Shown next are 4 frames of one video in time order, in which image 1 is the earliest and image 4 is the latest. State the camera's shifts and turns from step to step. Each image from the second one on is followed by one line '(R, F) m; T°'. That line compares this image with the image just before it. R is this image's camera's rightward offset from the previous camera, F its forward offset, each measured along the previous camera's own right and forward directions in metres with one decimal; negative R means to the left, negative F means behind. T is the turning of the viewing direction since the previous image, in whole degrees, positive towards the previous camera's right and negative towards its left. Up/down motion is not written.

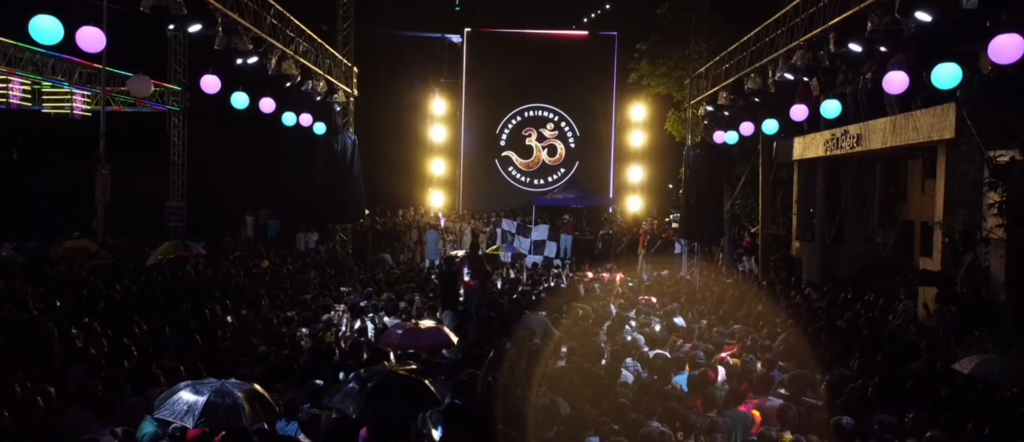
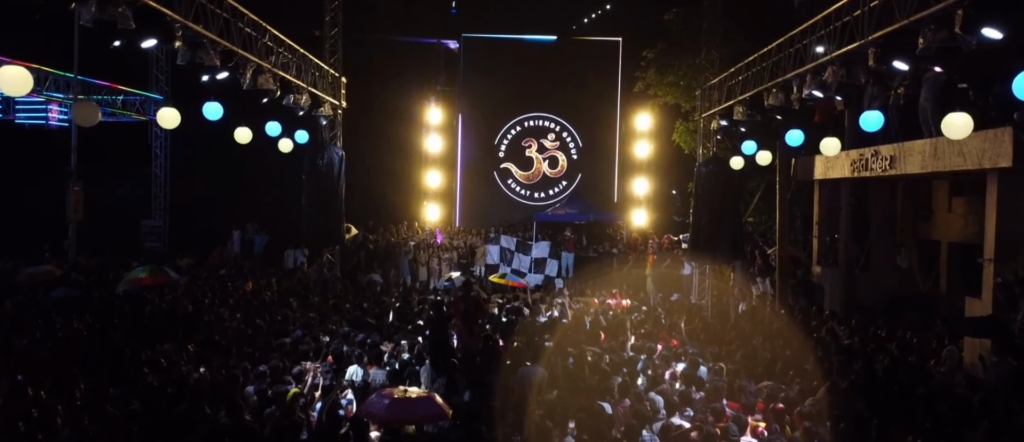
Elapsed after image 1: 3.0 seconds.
(0.0, +1.1) m; 0°
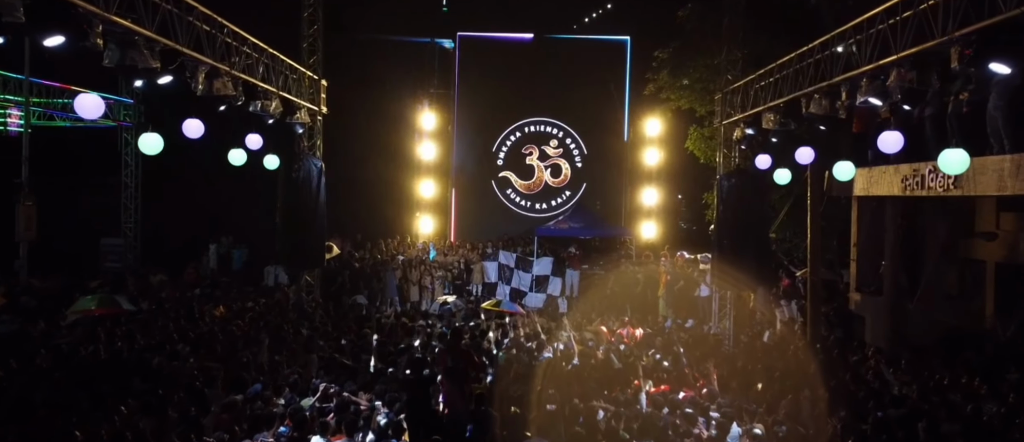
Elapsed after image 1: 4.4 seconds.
(0.0, +1.6) m; 0°
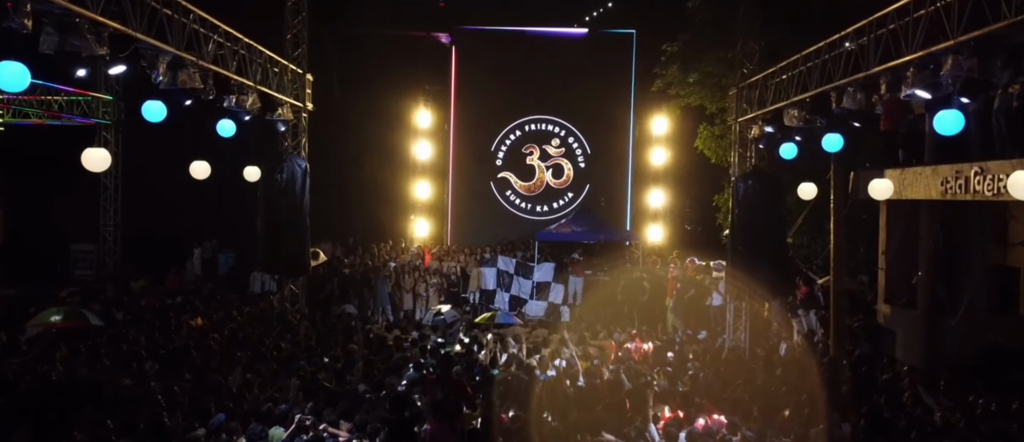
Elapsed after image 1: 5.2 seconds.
(0.0, +1.0) m; 0°
